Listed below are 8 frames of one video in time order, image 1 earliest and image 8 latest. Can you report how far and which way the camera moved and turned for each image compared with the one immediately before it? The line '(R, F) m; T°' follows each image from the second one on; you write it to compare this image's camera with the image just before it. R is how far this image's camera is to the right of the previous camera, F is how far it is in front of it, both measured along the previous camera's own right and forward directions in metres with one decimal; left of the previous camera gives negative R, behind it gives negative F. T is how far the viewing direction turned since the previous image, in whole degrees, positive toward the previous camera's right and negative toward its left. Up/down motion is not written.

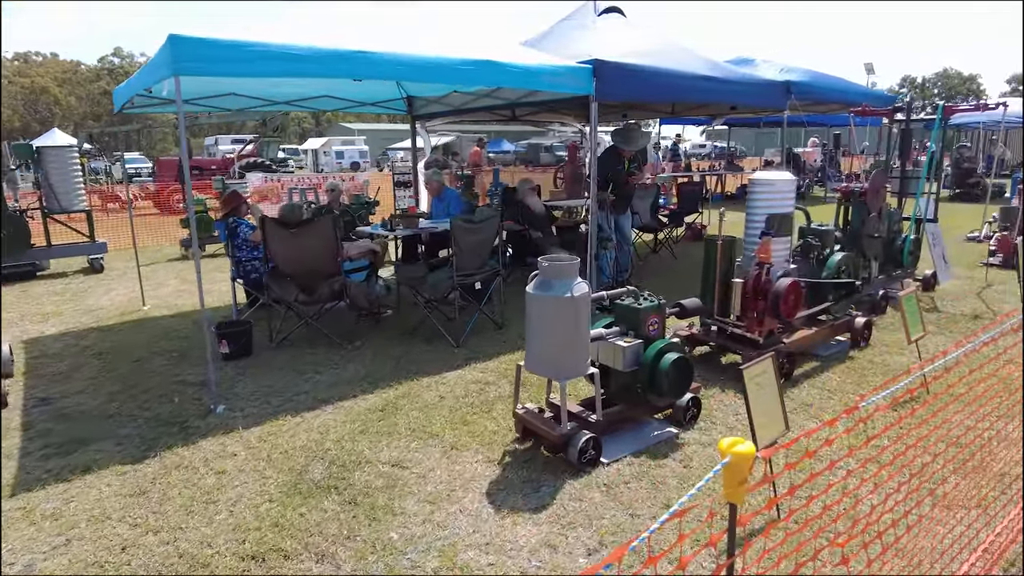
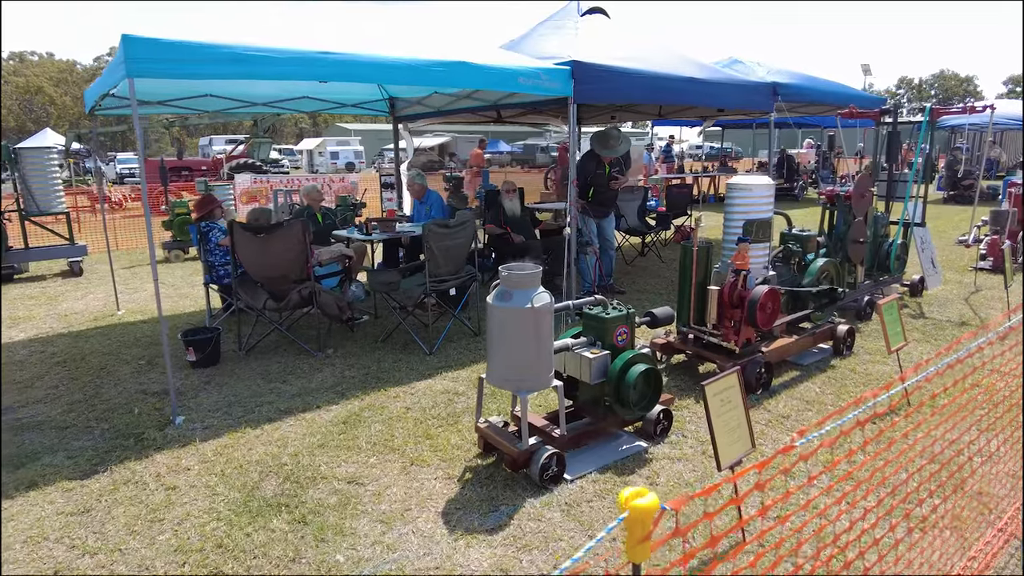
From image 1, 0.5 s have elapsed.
(+0.2, +0.1) m; 0°
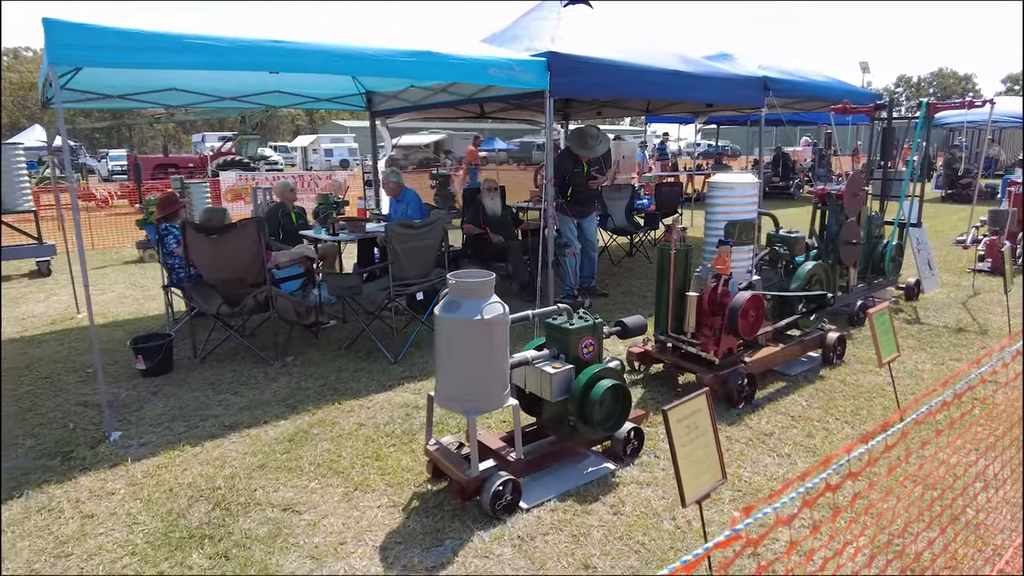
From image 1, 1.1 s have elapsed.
(+0.2, +0.3) m; 0°
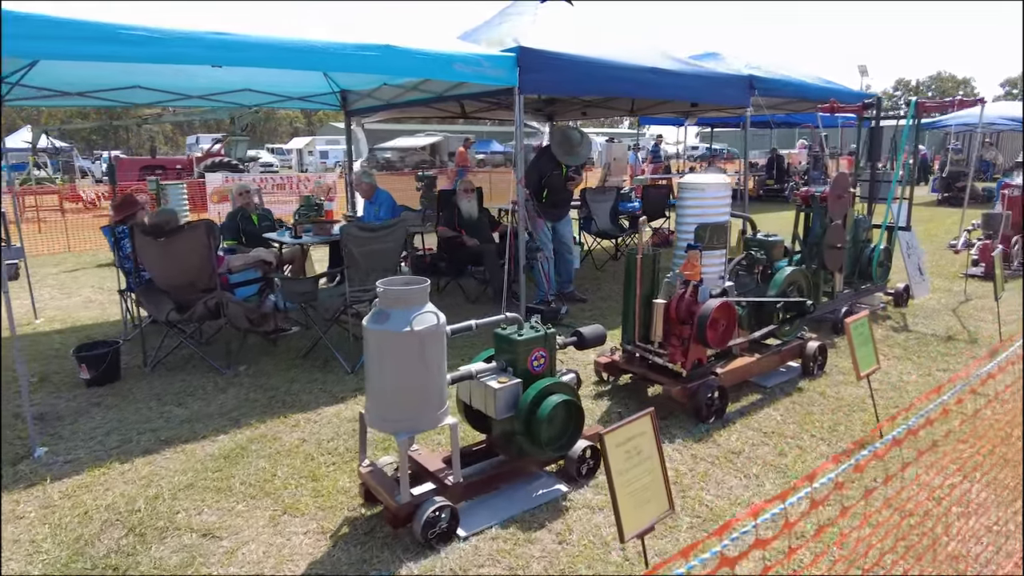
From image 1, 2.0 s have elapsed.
(+0.3, +0.2) m; 0°
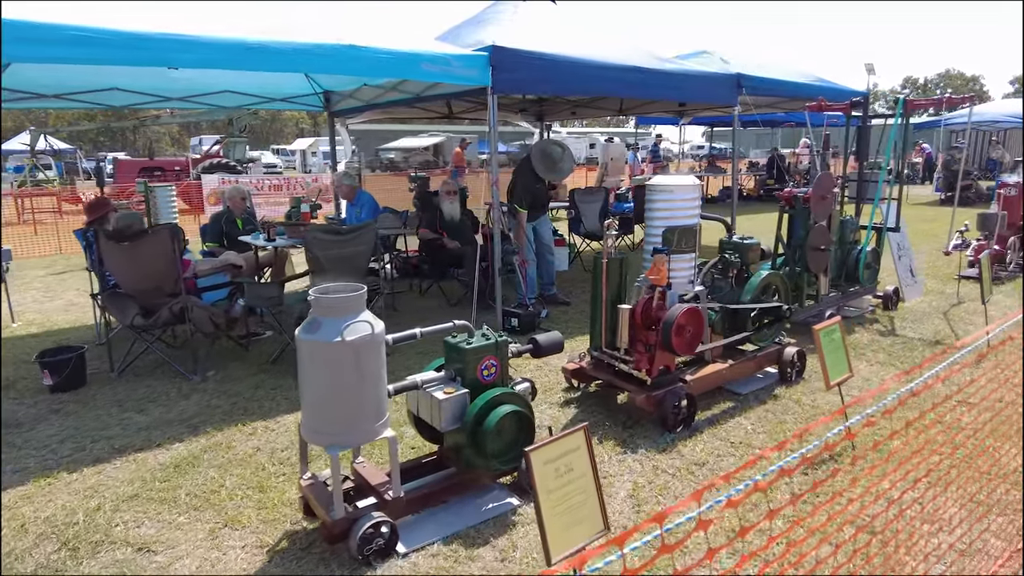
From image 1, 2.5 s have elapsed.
(+0.3, +0.1) m; -1°
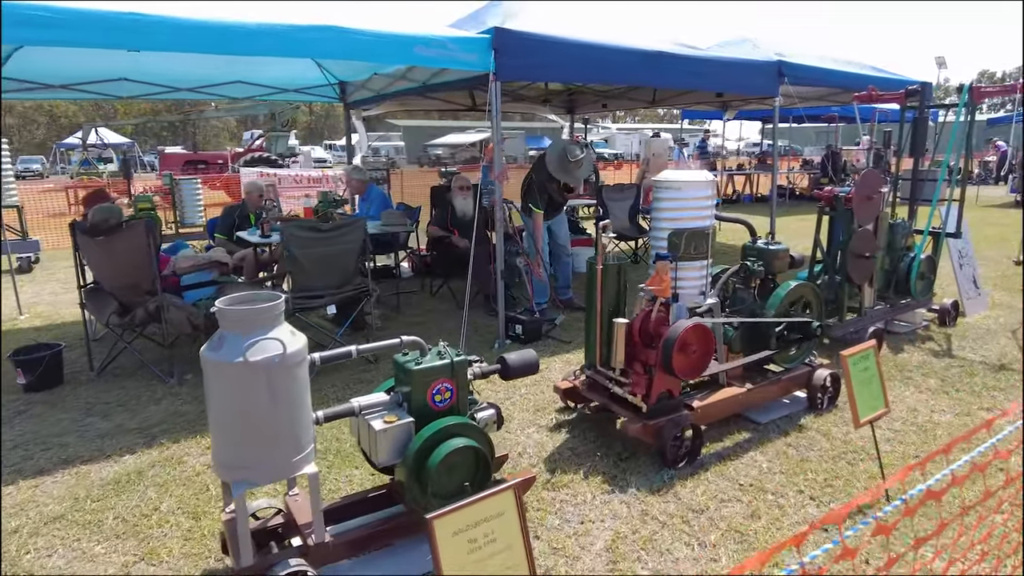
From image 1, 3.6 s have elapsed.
(+0.3, +0.4) m; -4°
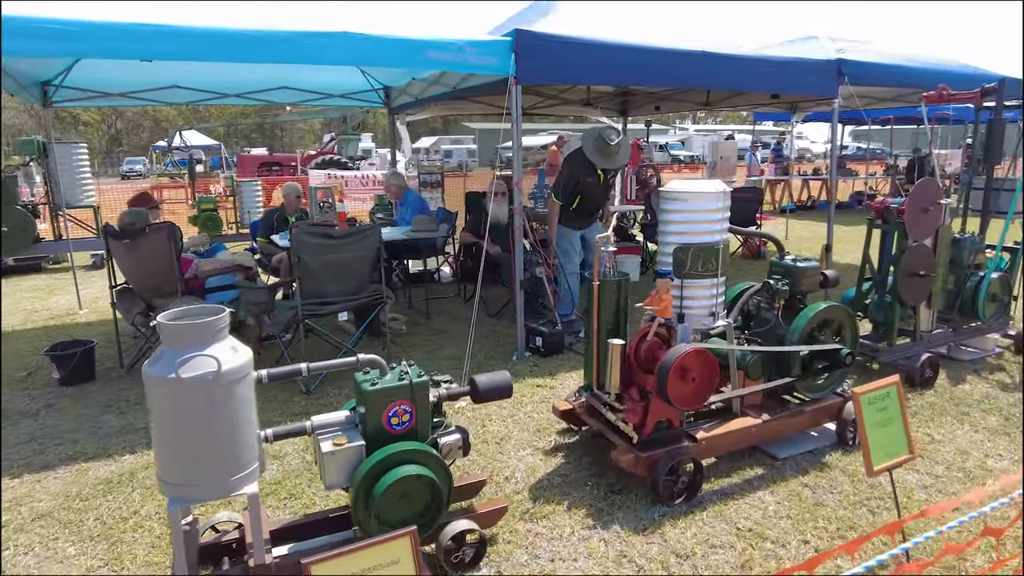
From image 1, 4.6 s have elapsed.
(+0.4, +0.2) m; -7°
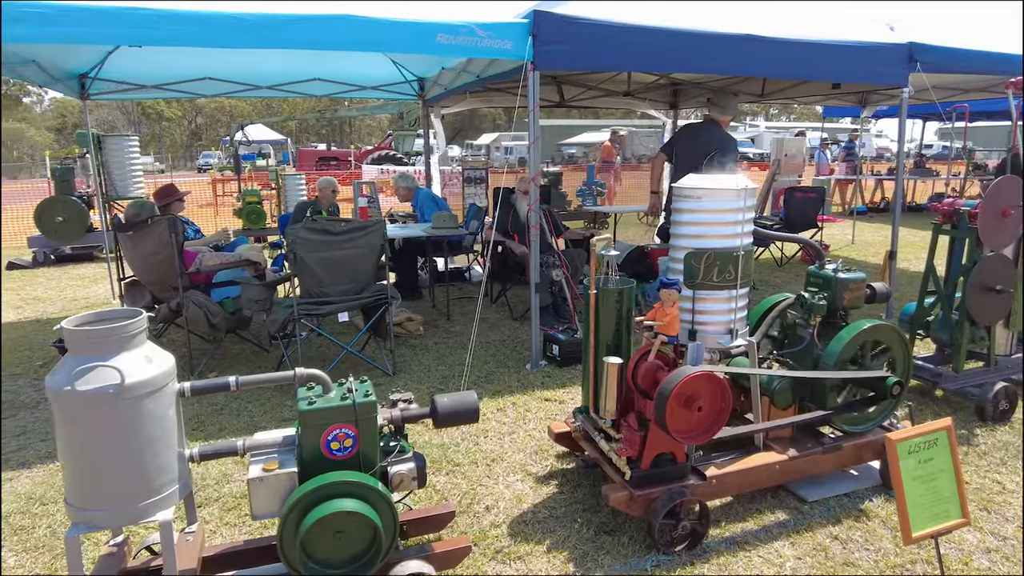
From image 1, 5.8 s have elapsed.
(+0.3, +0.3) m; -6°
